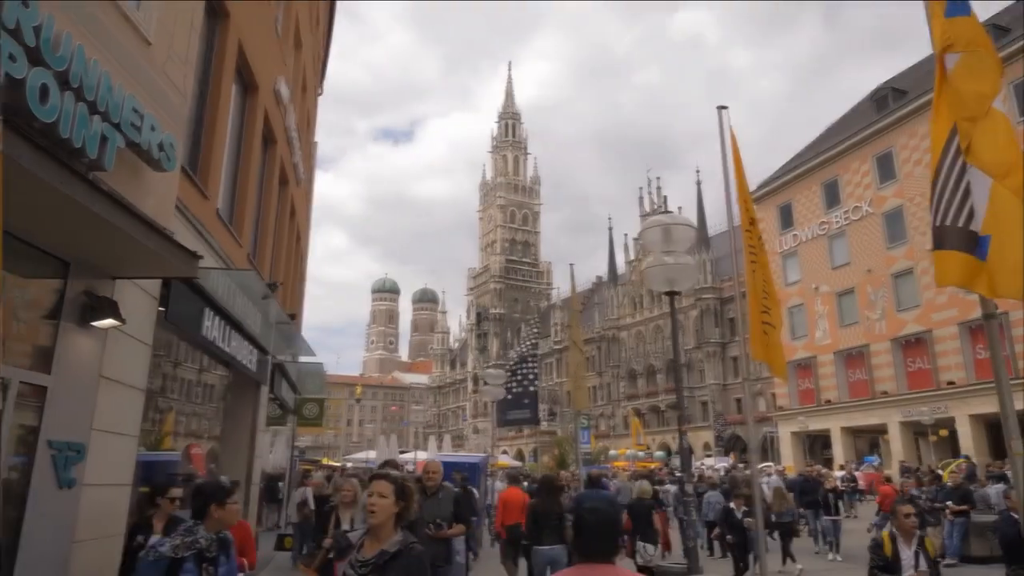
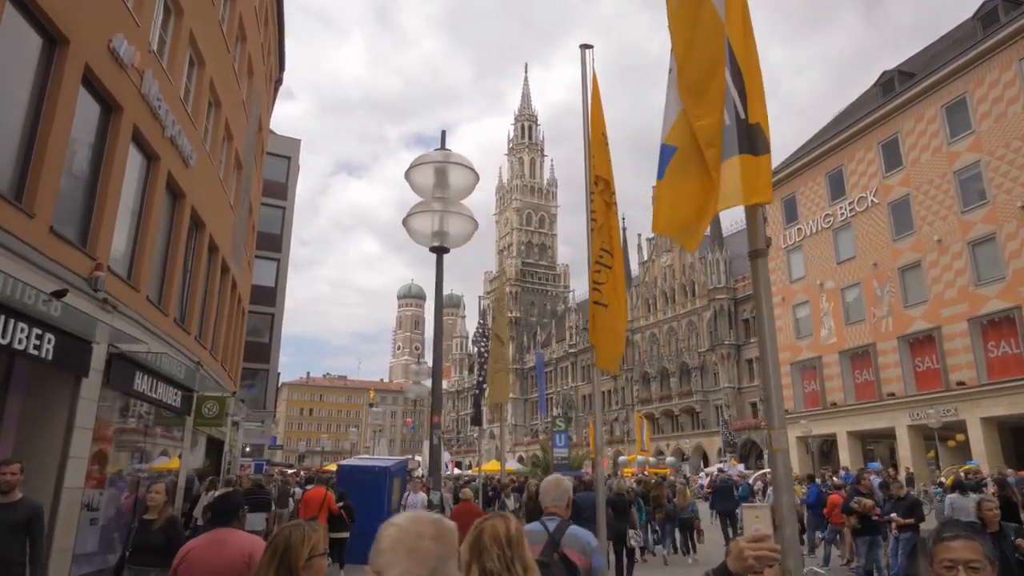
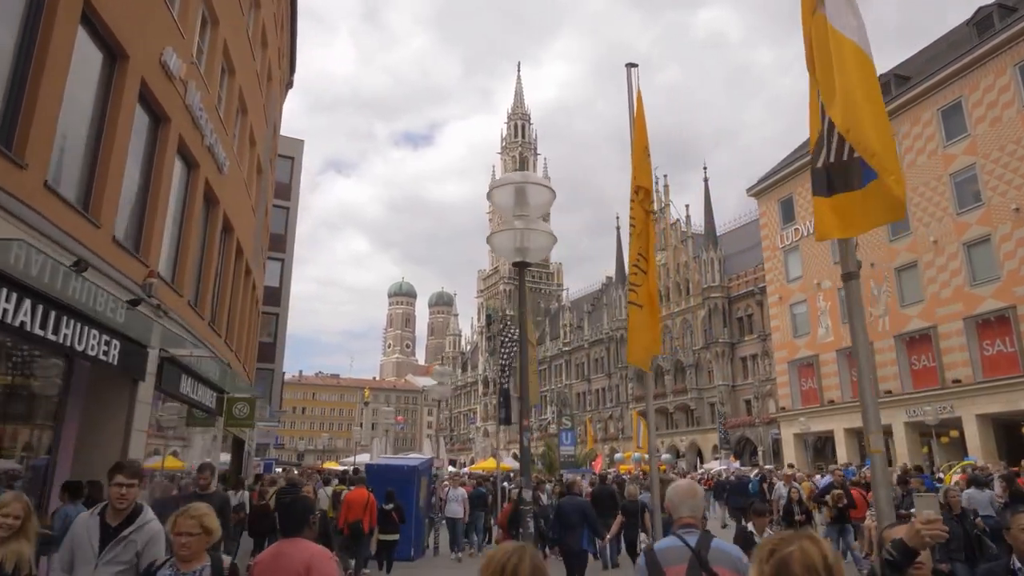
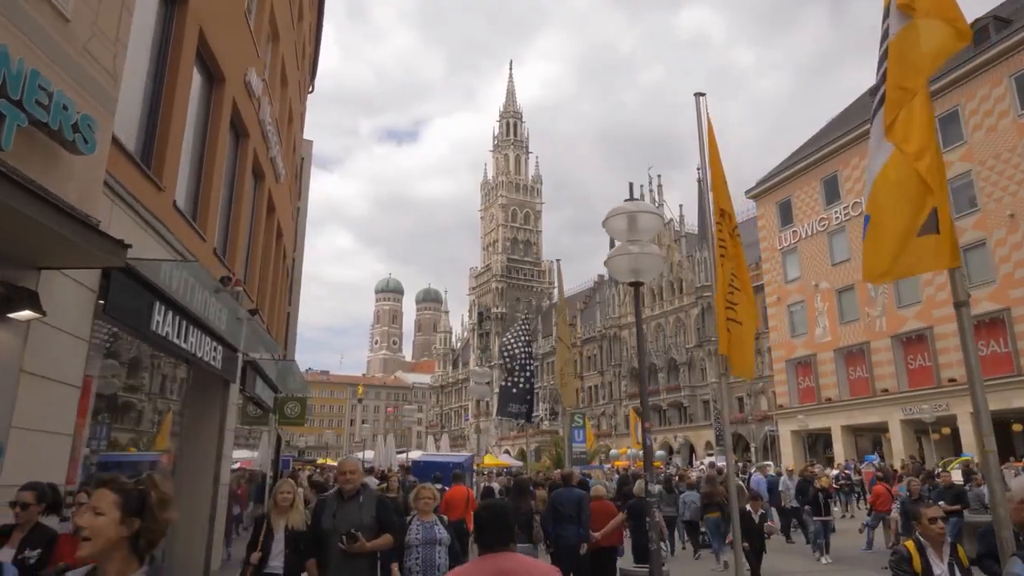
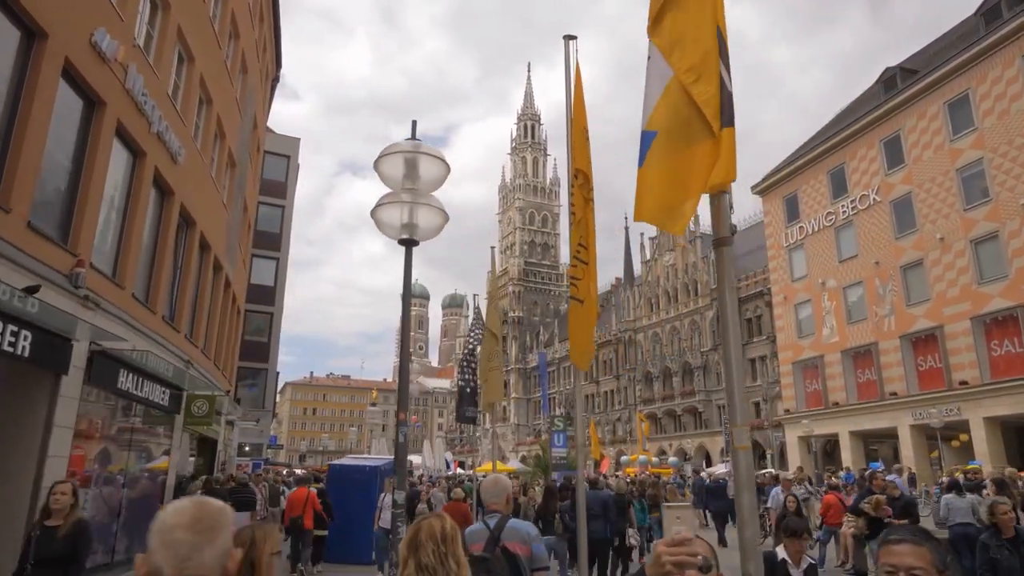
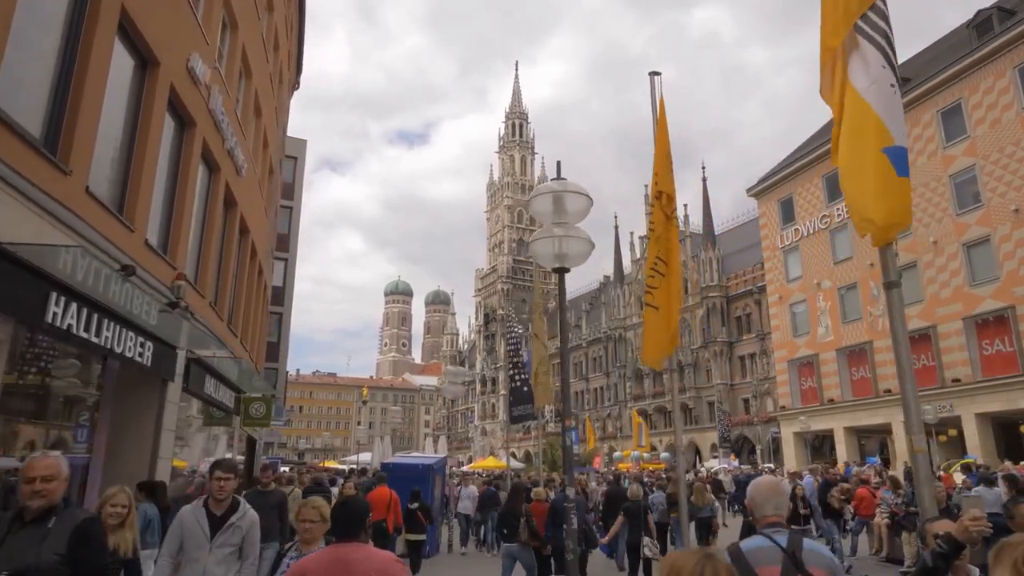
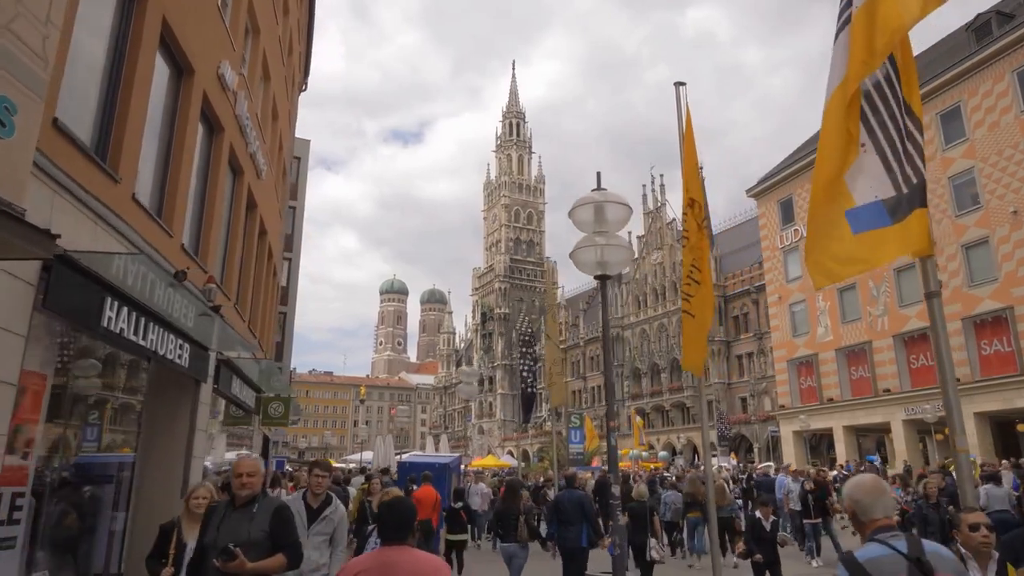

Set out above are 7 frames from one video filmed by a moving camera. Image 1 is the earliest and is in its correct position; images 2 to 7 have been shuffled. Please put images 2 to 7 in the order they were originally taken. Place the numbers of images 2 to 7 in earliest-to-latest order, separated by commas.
4, 7, 6, 3, 2, 5
